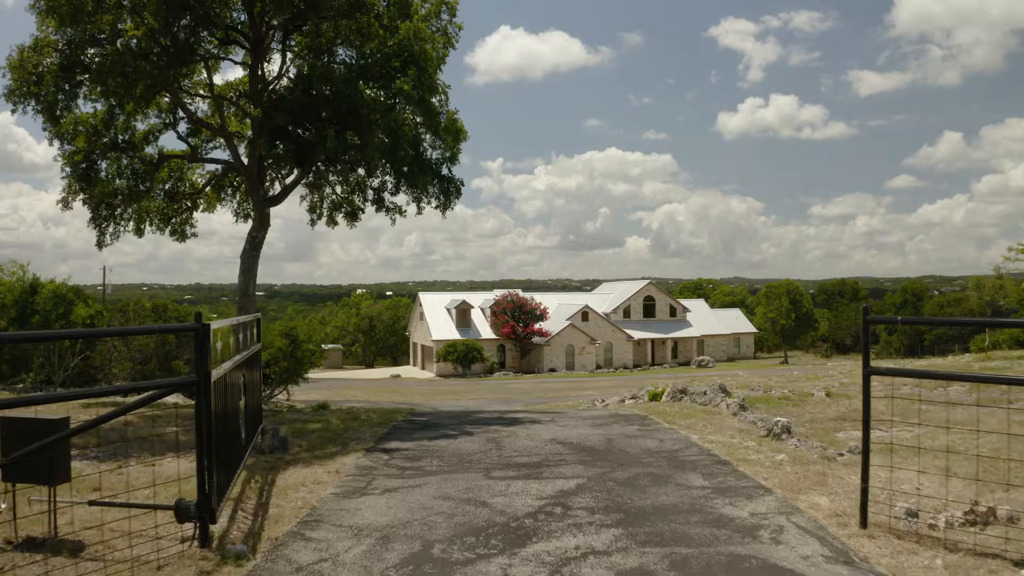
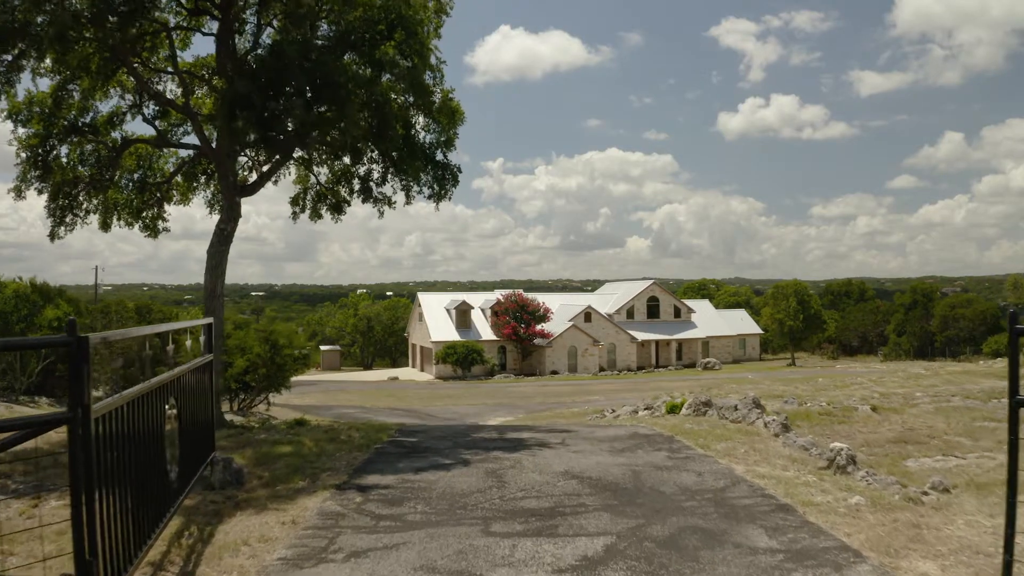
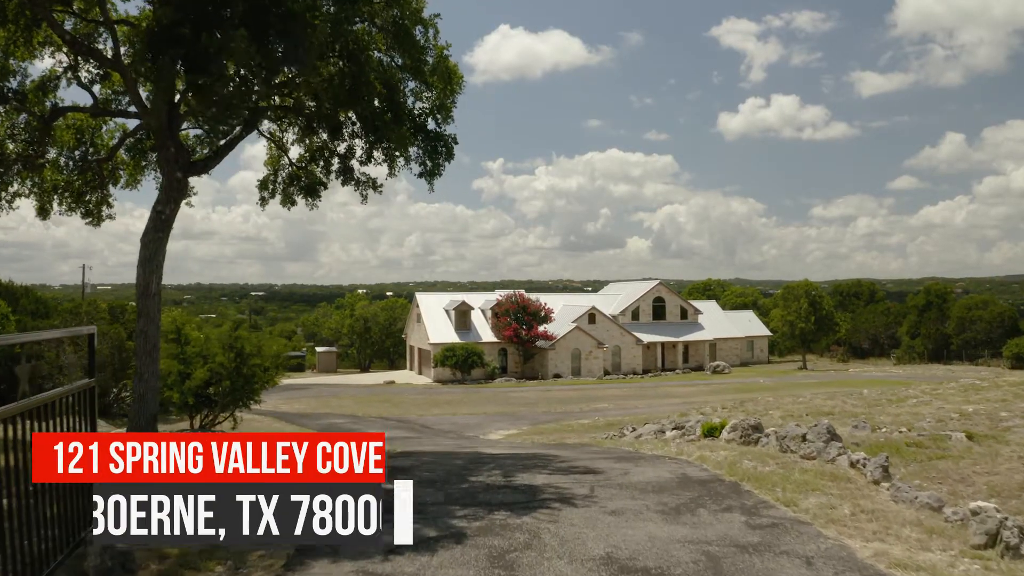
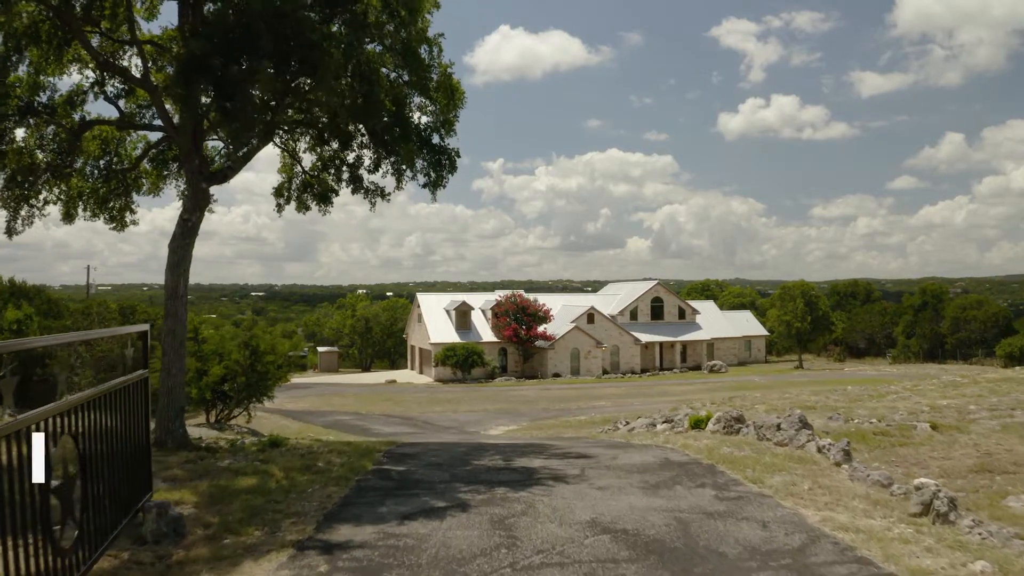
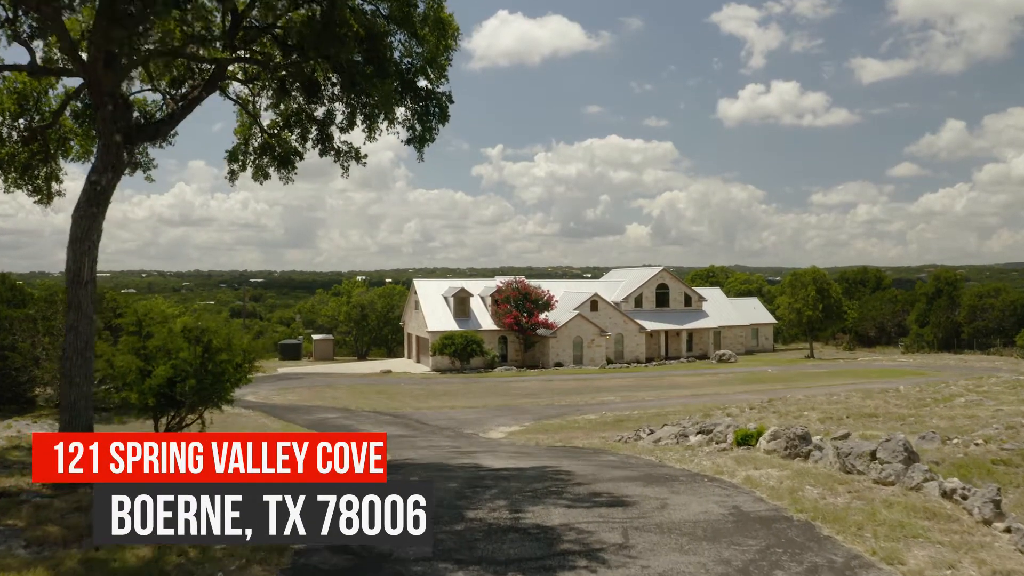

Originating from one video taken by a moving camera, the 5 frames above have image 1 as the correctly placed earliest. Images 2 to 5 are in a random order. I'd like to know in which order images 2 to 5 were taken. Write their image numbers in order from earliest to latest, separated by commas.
2, 4, 3, 5
